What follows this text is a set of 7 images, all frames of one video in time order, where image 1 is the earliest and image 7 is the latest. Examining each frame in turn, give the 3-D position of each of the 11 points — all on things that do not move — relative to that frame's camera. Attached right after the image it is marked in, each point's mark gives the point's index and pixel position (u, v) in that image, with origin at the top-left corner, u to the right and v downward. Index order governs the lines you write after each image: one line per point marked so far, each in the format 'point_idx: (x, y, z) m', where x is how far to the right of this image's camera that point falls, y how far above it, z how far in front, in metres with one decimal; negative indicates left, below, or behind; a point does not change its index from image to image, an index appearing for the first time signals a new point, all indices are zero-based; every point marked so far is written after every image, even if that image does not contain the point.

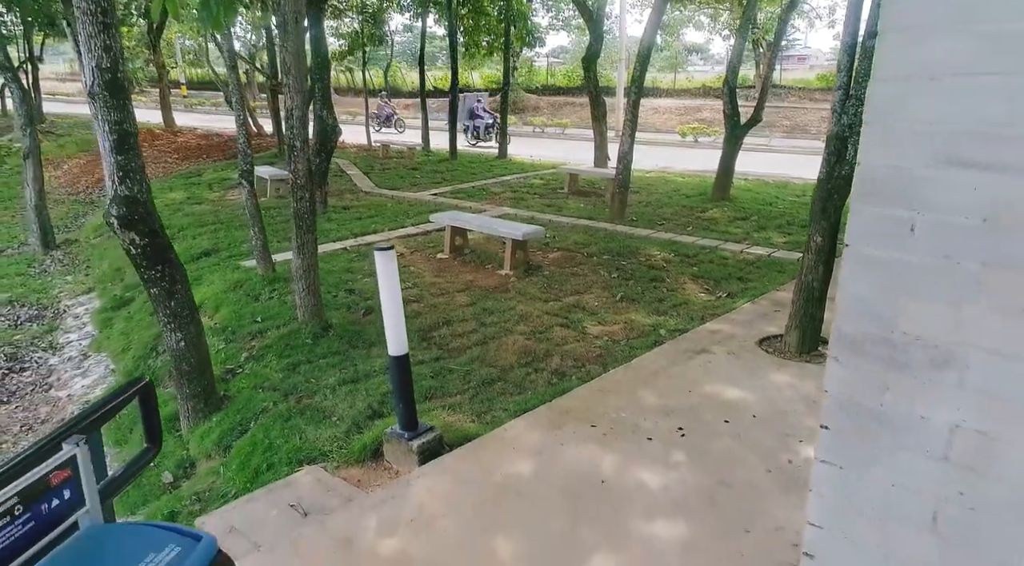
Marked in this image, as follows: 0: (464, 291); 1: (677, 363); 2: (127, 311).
0: (-0.4, -0.1, +6.0) m
1: (+1.1, -0.5, +4.3) m
2: (-3.7, -0.3, +6.4) m
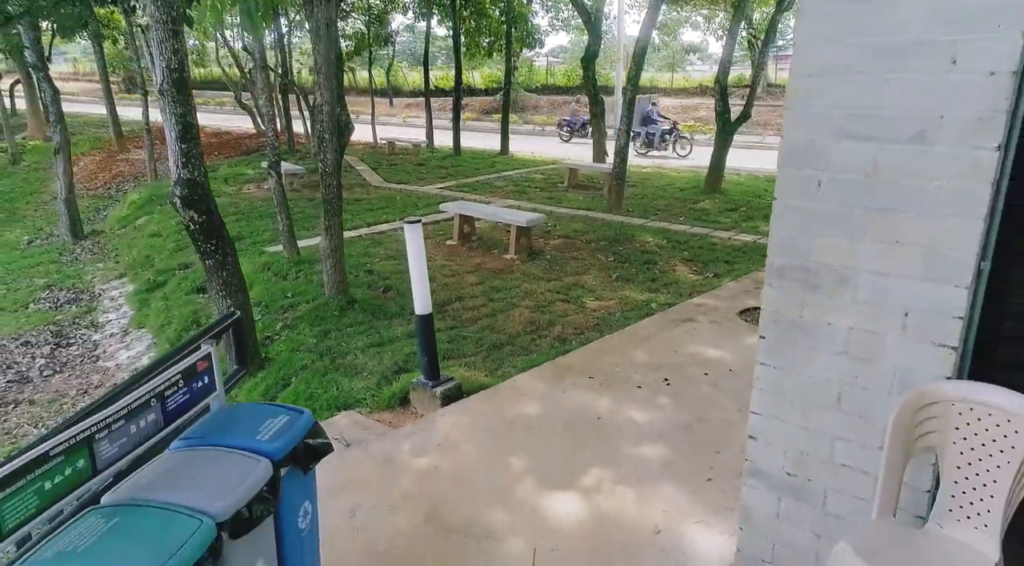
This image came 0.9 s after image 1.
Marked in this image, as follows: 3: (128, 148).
0: (-0.4, +0.1, +6.6) m
1: (+1.1, -0.3, +4.8) m
2: (-3.6, -0.1, +7.0) m
3: (-9.6, +3.4, +16.8) m
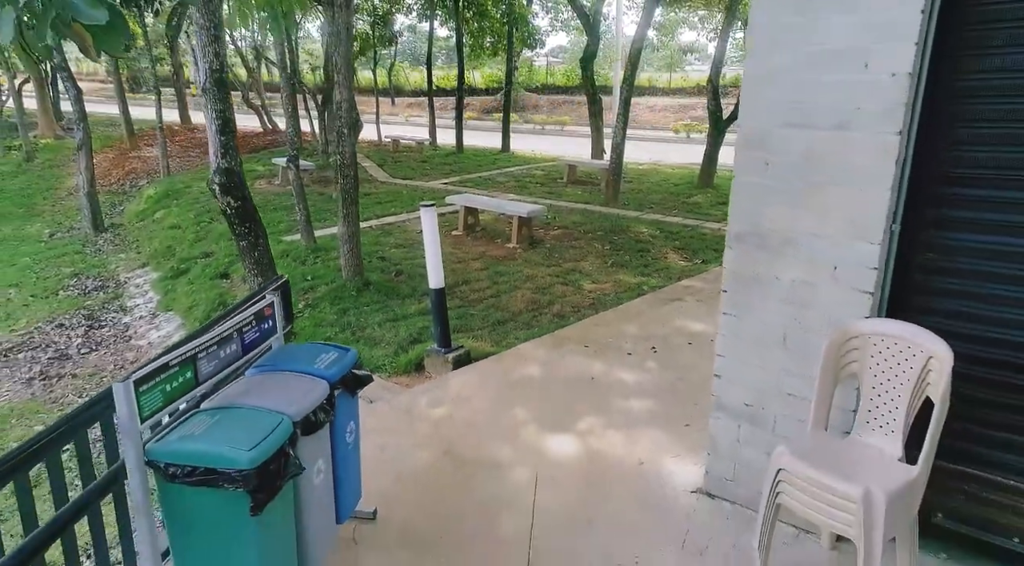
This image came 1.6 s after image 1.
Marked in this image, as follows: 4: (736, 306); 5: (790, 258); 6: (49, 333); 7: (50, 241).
0: (-0.4, +0.2, +7.0) m
1: (+1.1, -0.2, +5.3) m
2: (-3.6, +0.1, +7.5) m
3: (-9.5, +3.5, +17.3) m
4: (+0.9, -0.1, +2.6) m
5: (+1.0, +0.1, +2.5) m
6: (-4.8, -0.5, +6.9) m
7: (-7.2, +0.7, +10.5) m
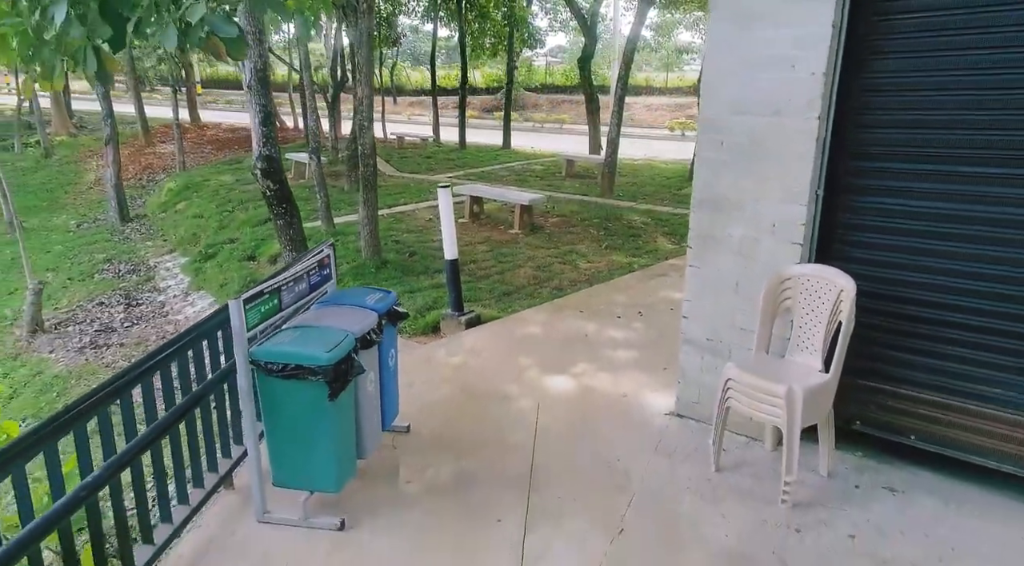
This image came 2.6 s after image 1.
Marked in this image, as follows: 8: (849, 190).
0: (-0.3, +0.5, +7.7) m
1: (+1.2, 0.0, +6.0) m
2: (-3.6, +0.3, +8.1) m
3: (-9.5, +3.7, +18.0) m
4: (+0.9, +0.1, +3.3) m
5: (+1.1, +0.3, +3.1) m
6: (-4.7, -0.3, +7.6) m
7: (-7.2, +0.9, +11.2) m
8: (+1.5, +0.4, +3.0) m
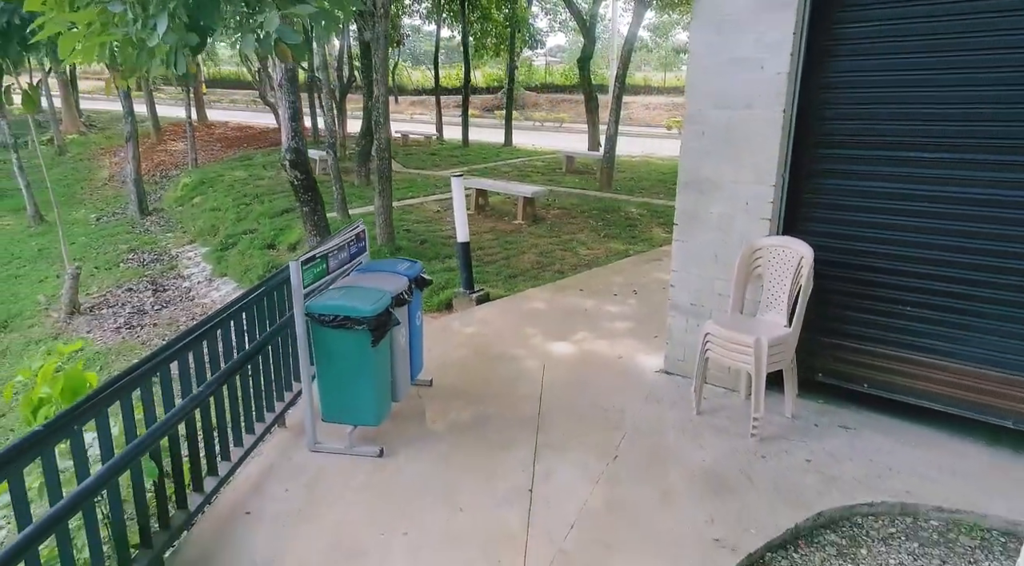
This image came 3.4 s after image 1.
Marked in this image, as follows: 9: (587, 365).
0: (-0.3, +0.6, +8.2) m
1: (+1.2, +0.2, +6.5) m
2: (-3.5, +0.4, +8.6) m
3: (-9.5, +3.9, +18.5) m
4: (+1.0, +0.3, +3.8) m
5: (+1.1, +0.5, +3.6) m
6: (-4.7, -0.2, +8.1) m
7: (-7.2, +1.0, +11.7) m
8: (+1.6, +0.6, +3.5) m
9: (+0.5, -0.5, +4.2) m
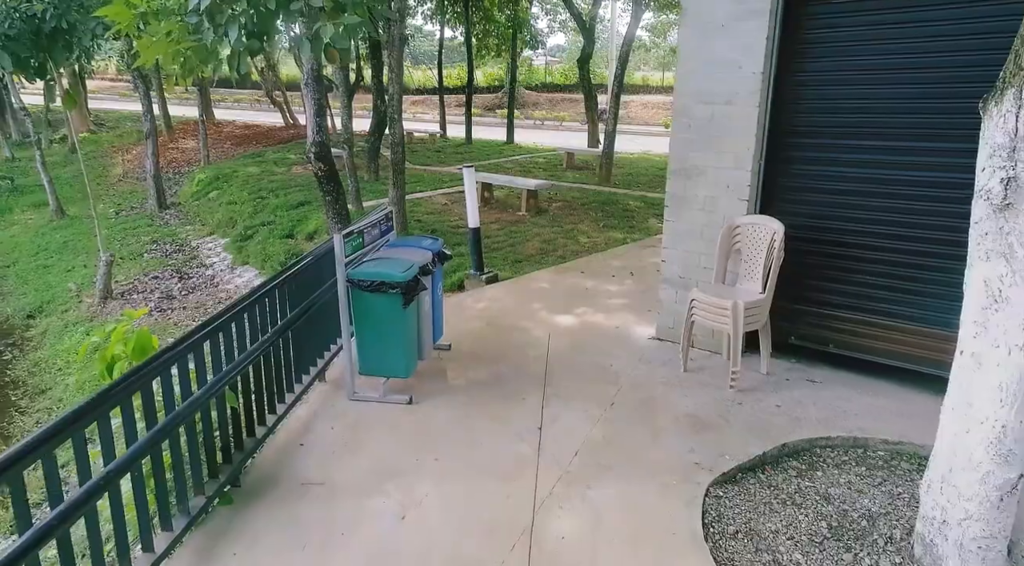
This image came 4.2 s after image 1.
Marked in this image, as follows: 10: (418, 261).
0: (-0.2, +0.8, +8.7) m
1: (+1.3, +0.3, +7.0) m
2: (-3.5, +0.6, +9.1) m
3: (-9.4, +4.1, +18.9) m
4: (+1.0, +0.4, +4.3) m
5: (+1.2, +0.6, +4.2) m
6: (-4.6, 0.0, +8.6) m
7: (-7.1, +1.2, +12.2) m
8: (+1.6, +0.7, +4.0) m
9: (+0.5, -0.4, +4.7) m
10: (-0.5, +0.1, +3.8) m
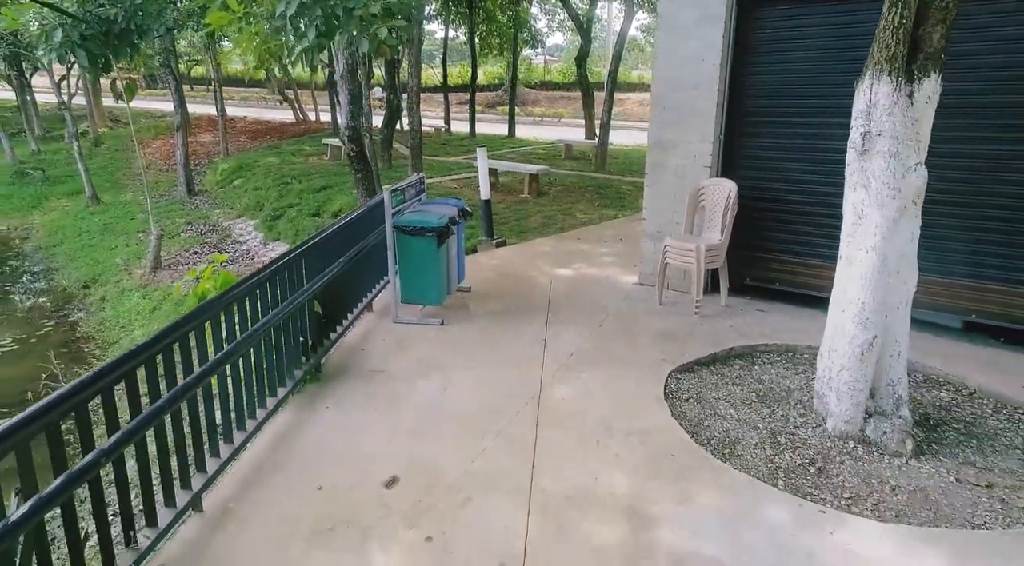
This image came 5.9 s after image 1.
0: (-0.2, +1.1, +9.7) m
1: (+1.3, +0.7, +8.0) m
2: (-3.4, +1.0, +10.1) m
3: (-9.4, +4.4, +19.9) m
4: (+1.1, +0.8, +5.3) m
5: (+1.2, +1.0, +5.1) m
6: (-4.6, +0.4, +9.6) m
7: (-7.0, +1.5, +13.2) m
8: (+1.7, +1.1, +5.0) m
9: (+0.6, 0.0, +5.7) m
10: (-0.5, +0.5, +4.7) m
